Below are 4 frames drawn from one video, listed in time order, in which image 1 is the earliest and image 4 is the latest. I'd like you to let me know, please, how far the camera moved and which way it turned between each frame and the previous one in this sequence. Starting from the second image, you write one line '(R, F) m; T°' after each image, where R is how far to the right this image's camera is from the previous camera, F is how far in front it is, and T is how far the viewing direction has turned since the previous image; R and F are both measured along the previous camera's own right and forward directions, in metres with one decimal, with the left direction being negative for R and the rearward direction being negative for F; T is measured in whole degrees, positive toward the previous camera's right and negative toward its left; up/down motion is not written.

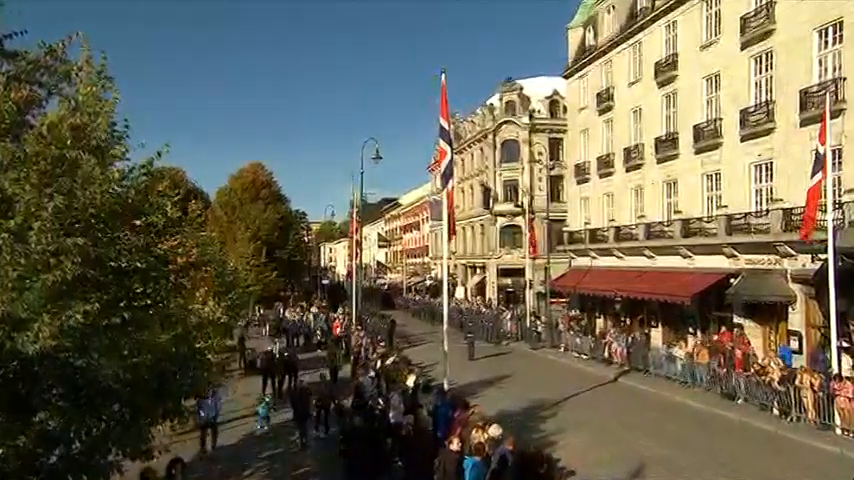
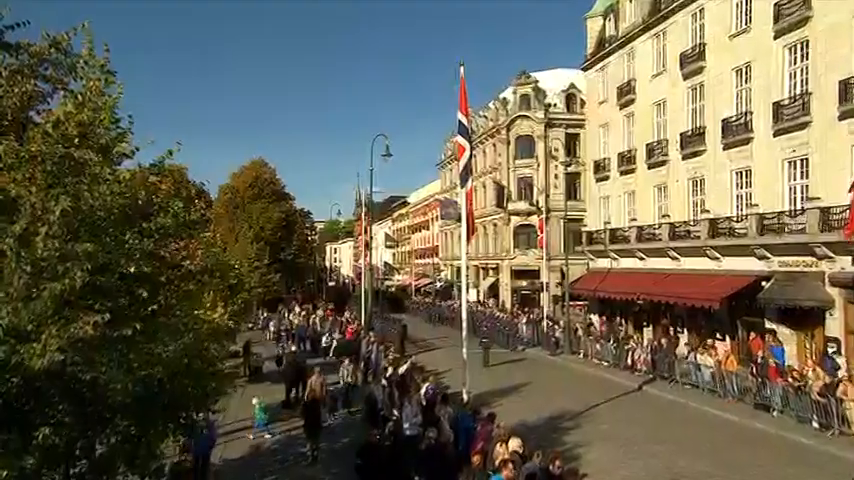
(-0.5, +0.6) m; +1°
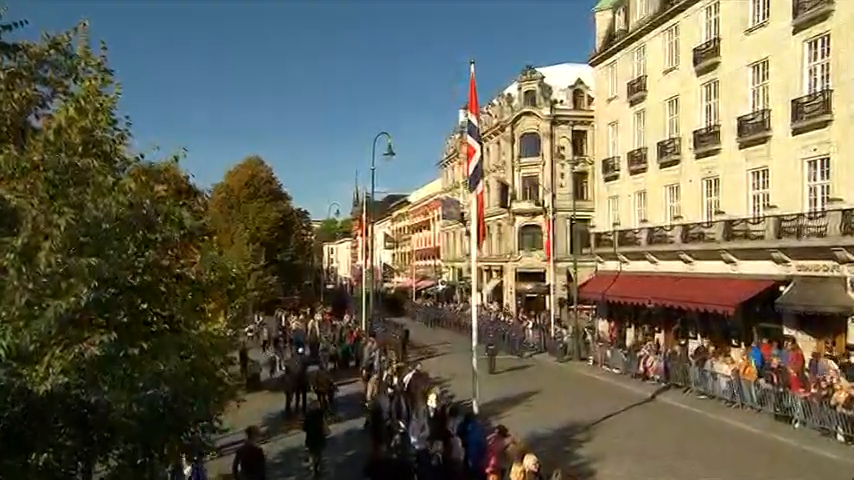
(-0.5, +0.4) m; +1°
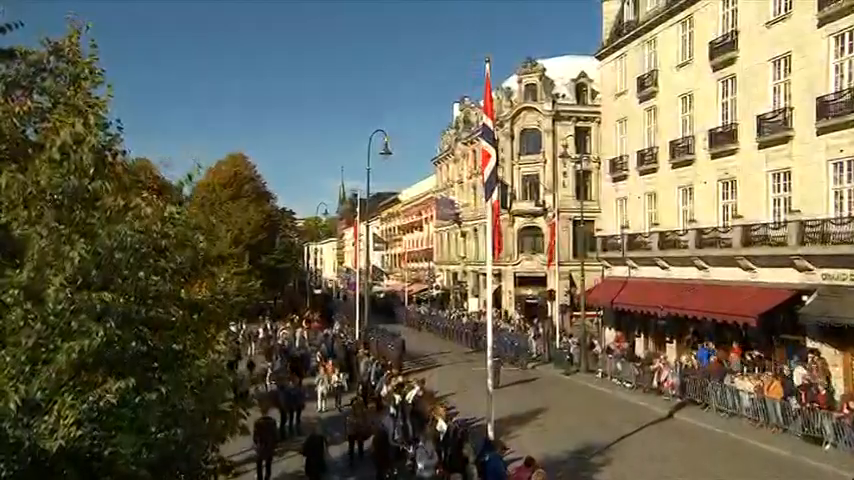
(-1.0, +0.8) m; +4°
